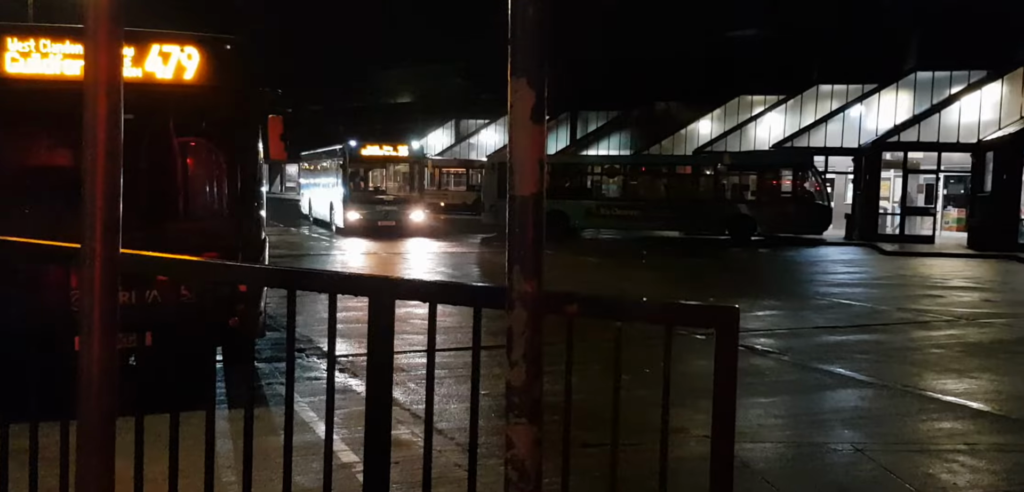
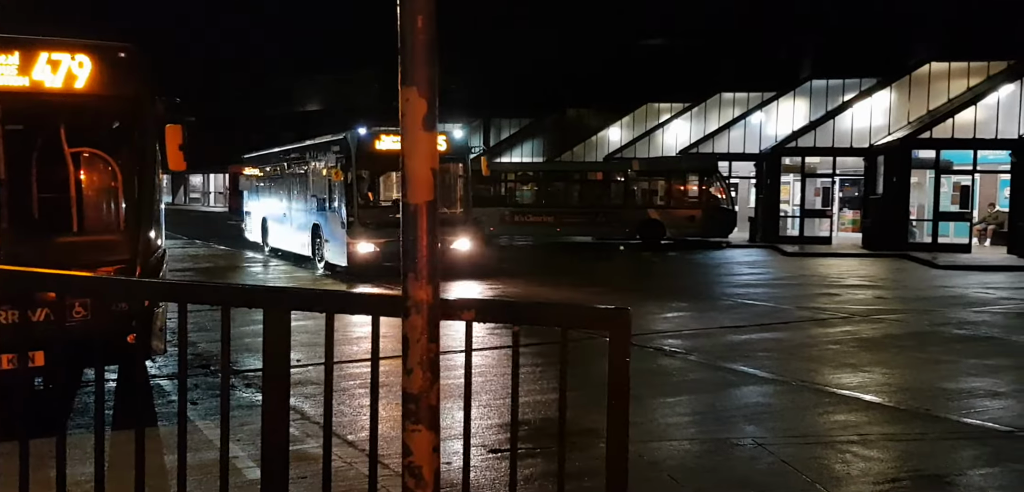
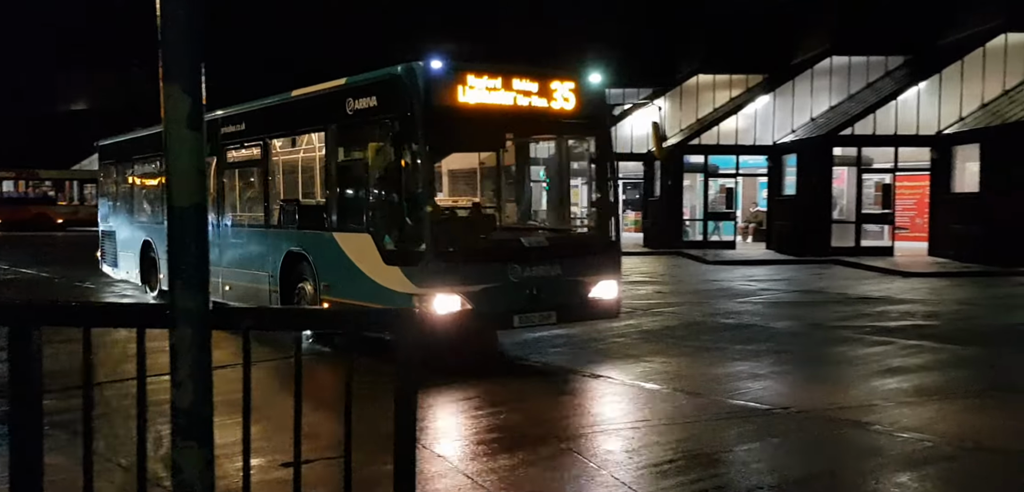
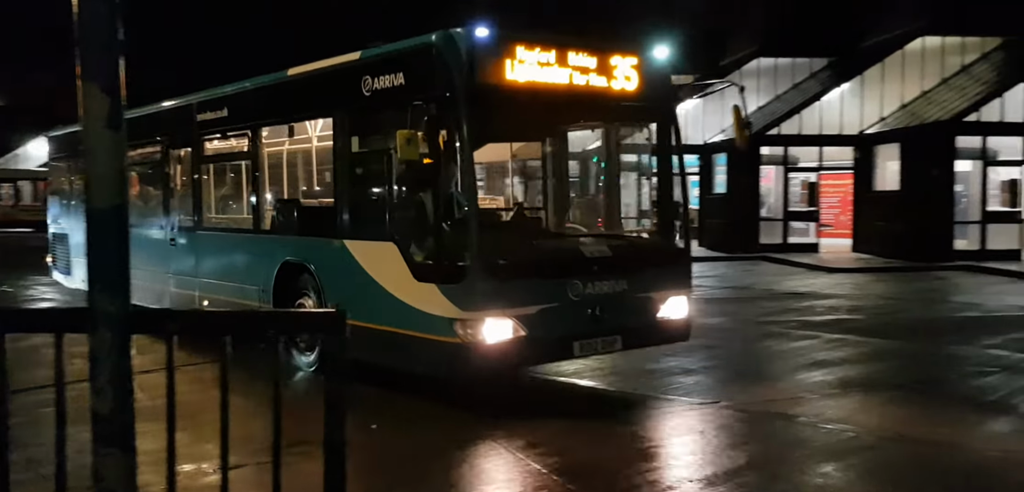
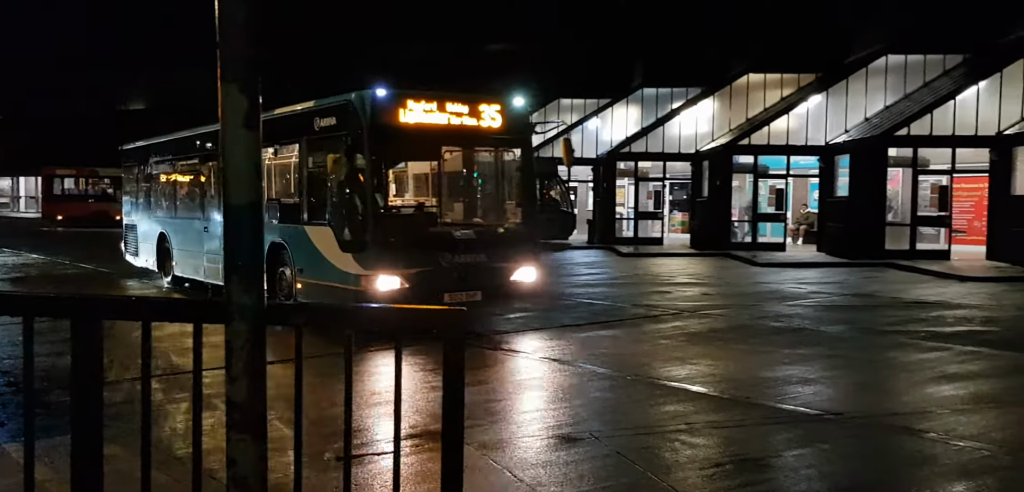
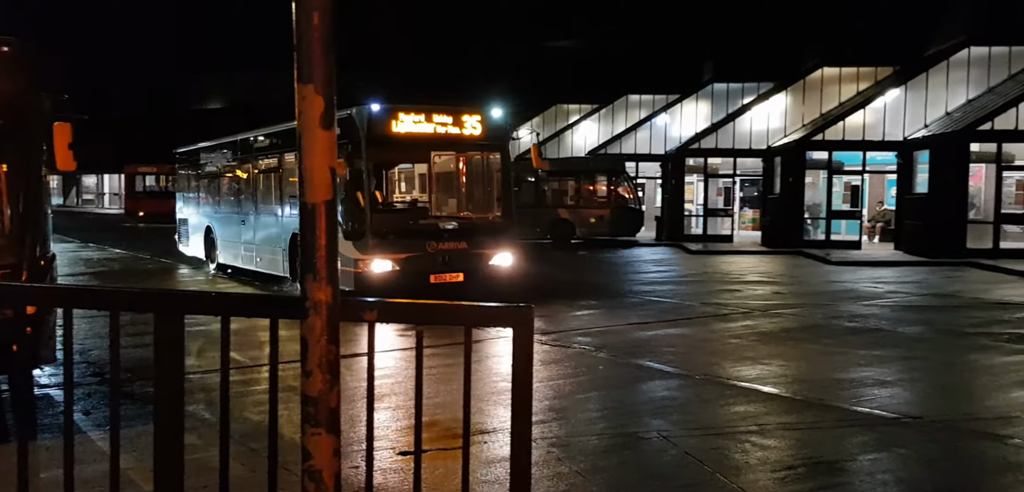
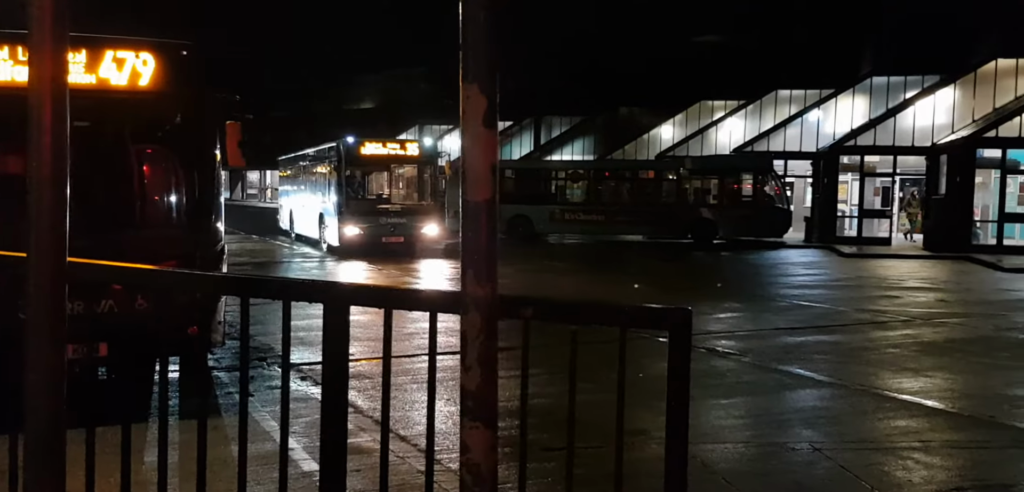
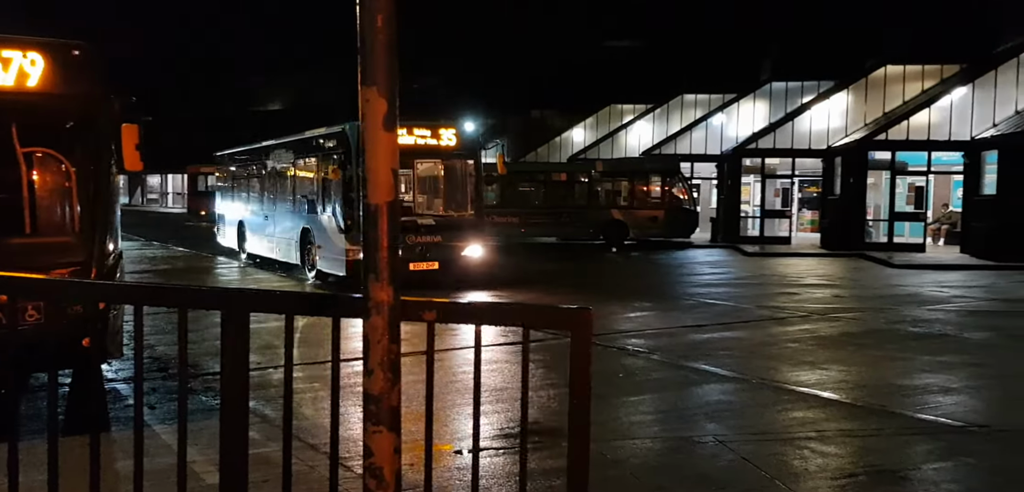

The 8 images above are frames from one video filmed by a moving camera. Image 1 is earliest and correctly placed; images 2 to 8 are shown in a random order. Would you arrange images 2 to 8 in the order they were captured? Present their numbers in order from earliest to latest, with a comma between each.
7, 2, 8, 6, 5, 3, 4
